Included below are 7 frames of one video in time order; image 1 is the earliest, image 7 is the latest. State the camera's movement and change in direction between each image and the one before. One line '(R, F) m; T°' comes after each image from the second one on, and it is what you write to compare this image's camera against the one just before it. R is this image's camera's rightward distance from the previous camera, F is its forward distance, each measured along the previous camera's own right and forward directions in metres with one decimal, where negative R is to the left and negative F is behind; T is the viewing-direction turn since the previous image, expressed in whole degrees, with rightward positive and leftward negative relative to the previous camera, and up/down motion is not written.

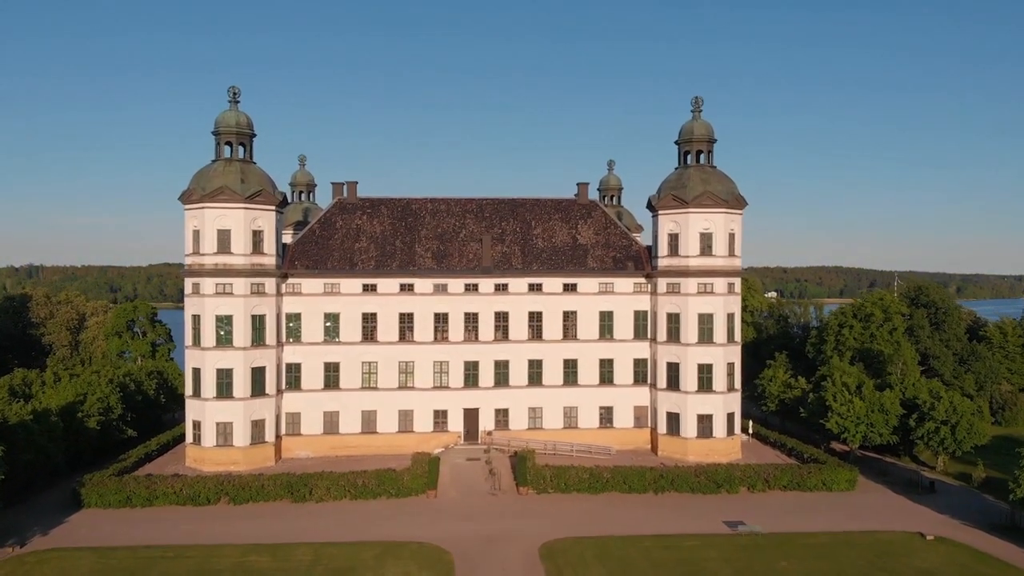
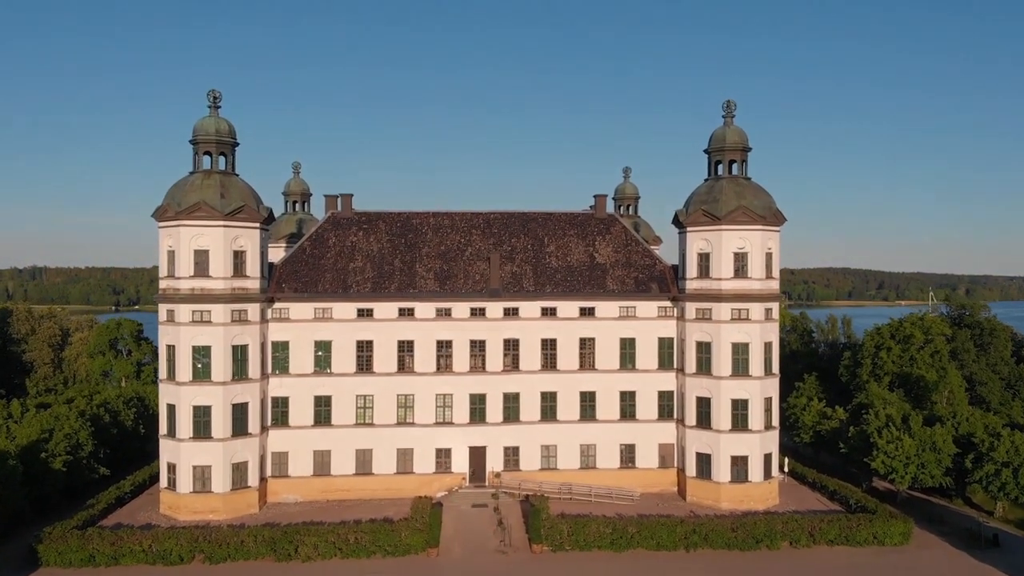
(-0.4, +5.8) m; 0°
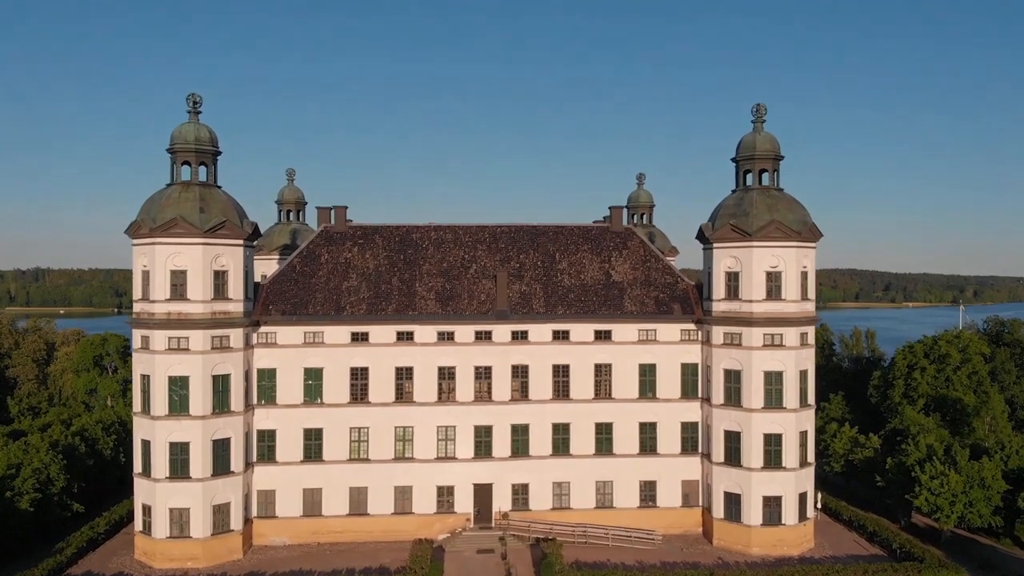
(-0.3, +4.6) m; 0°
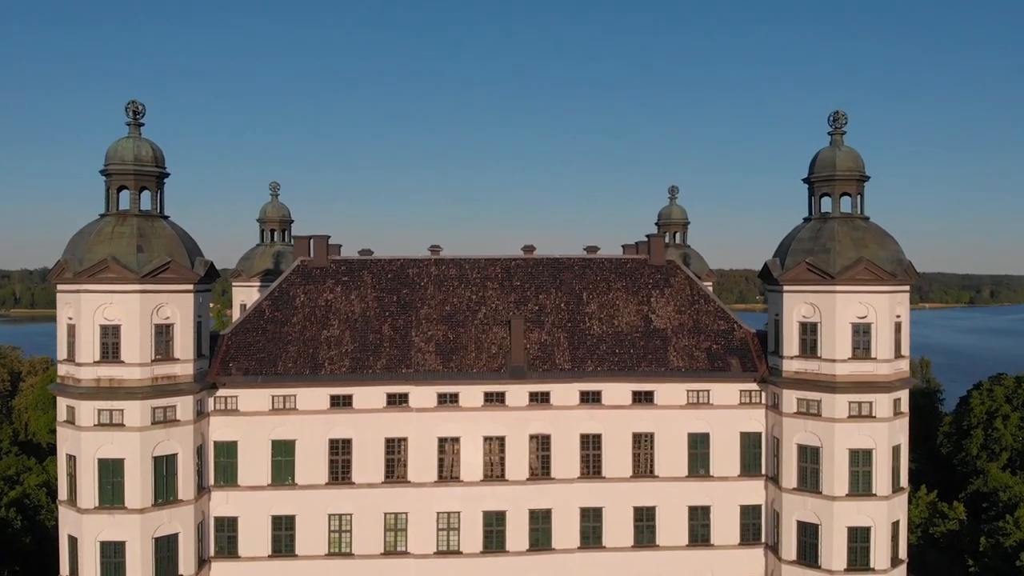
(-0.4, +9.3) m; -1°
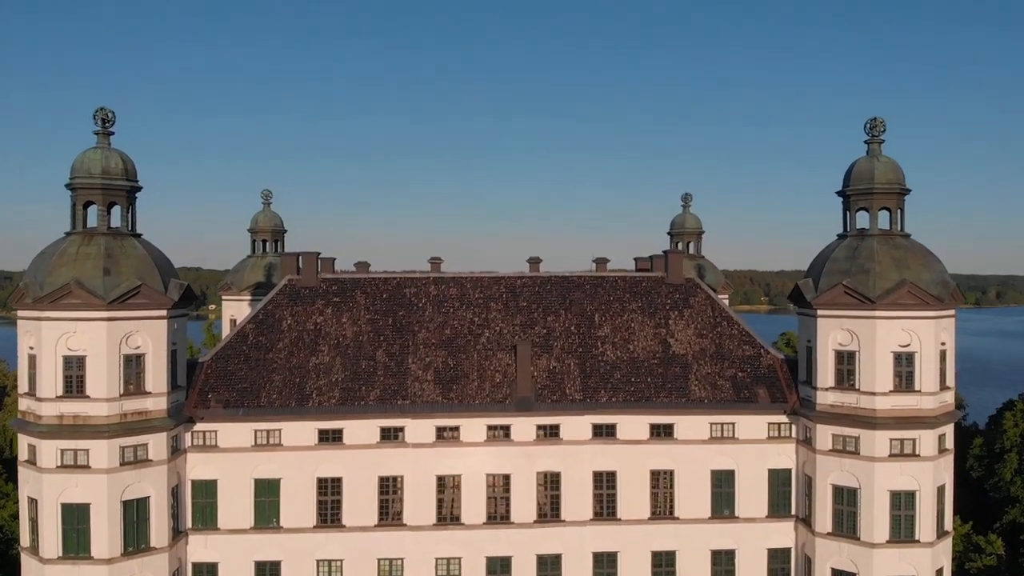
(-0.1, +3.4) m; 0°
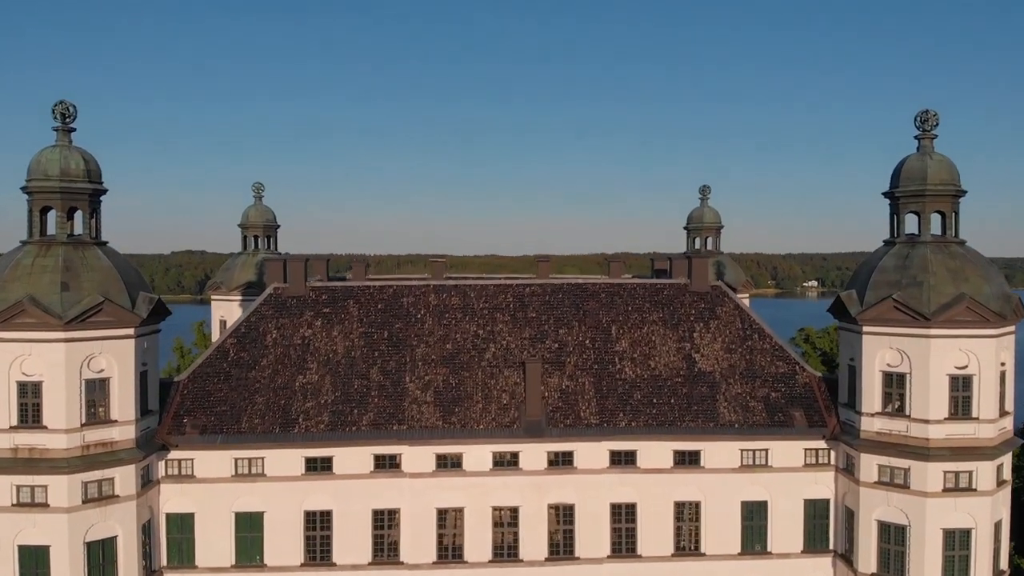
(-0.1, +3.6) m; 0°
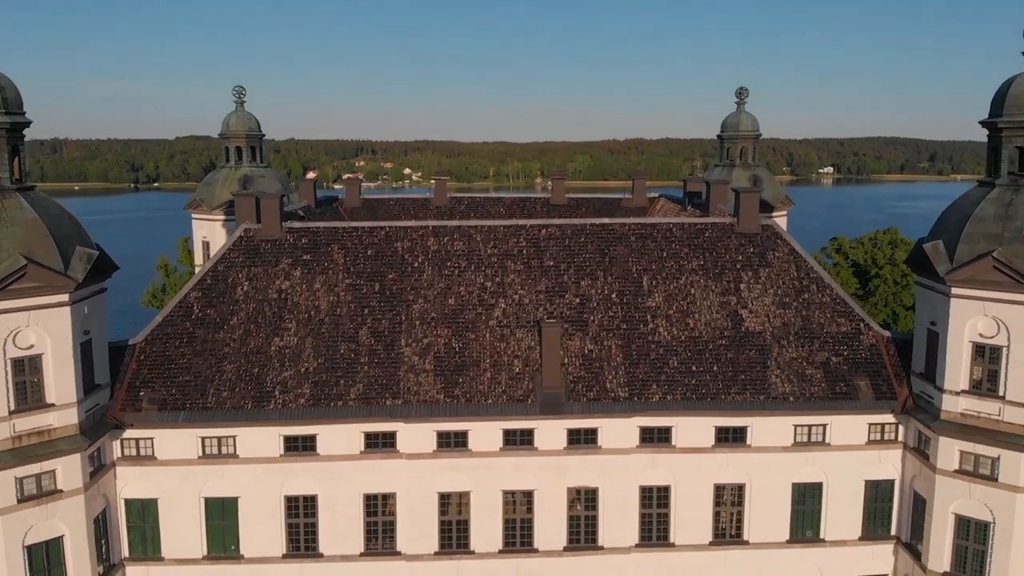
(-0.1, +5.4) m; -1°
